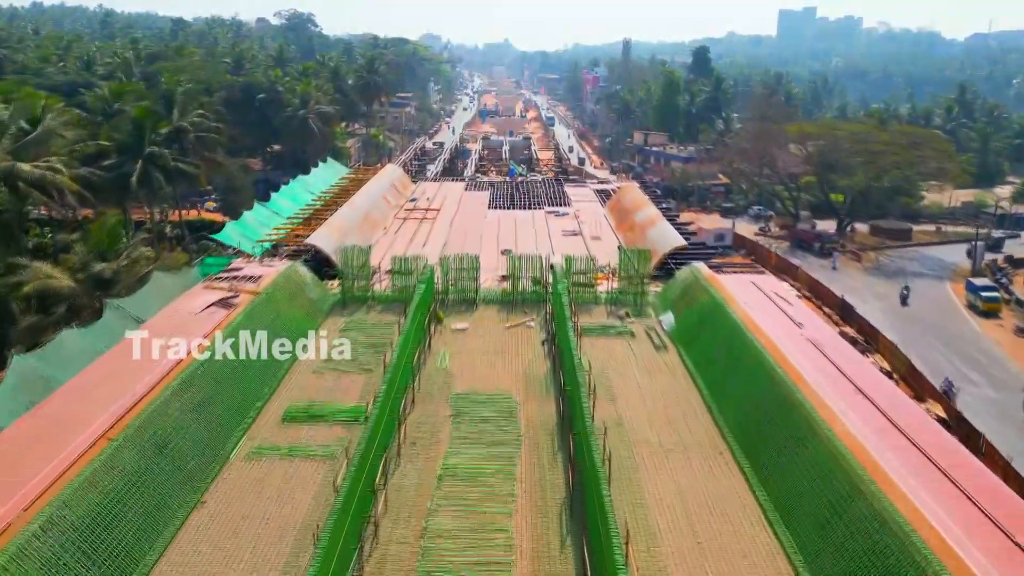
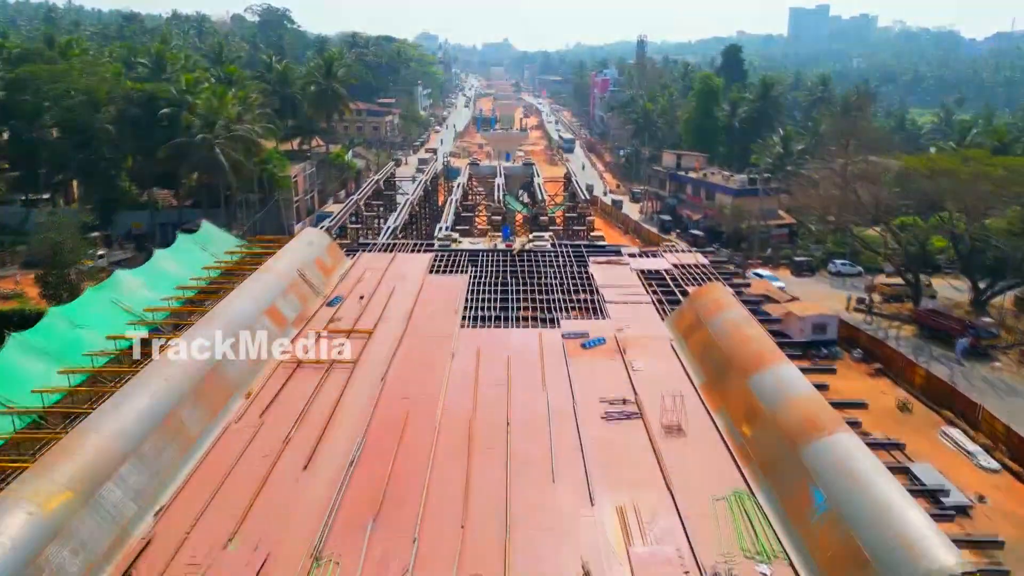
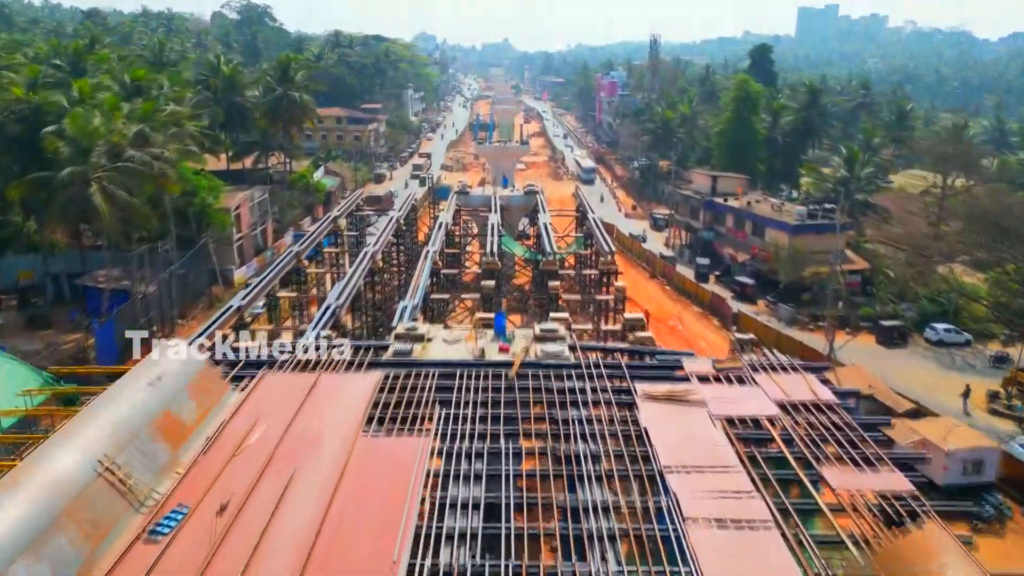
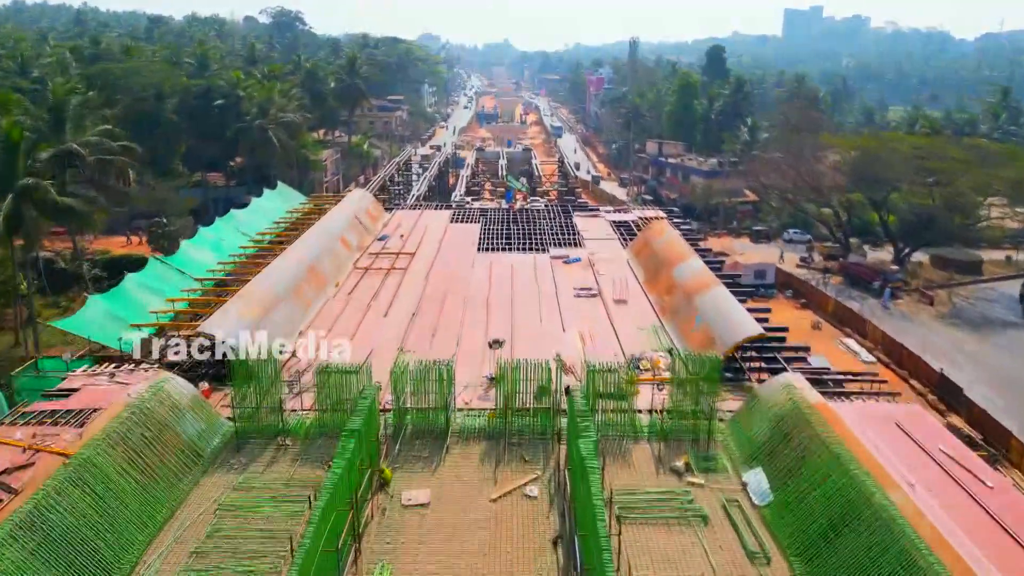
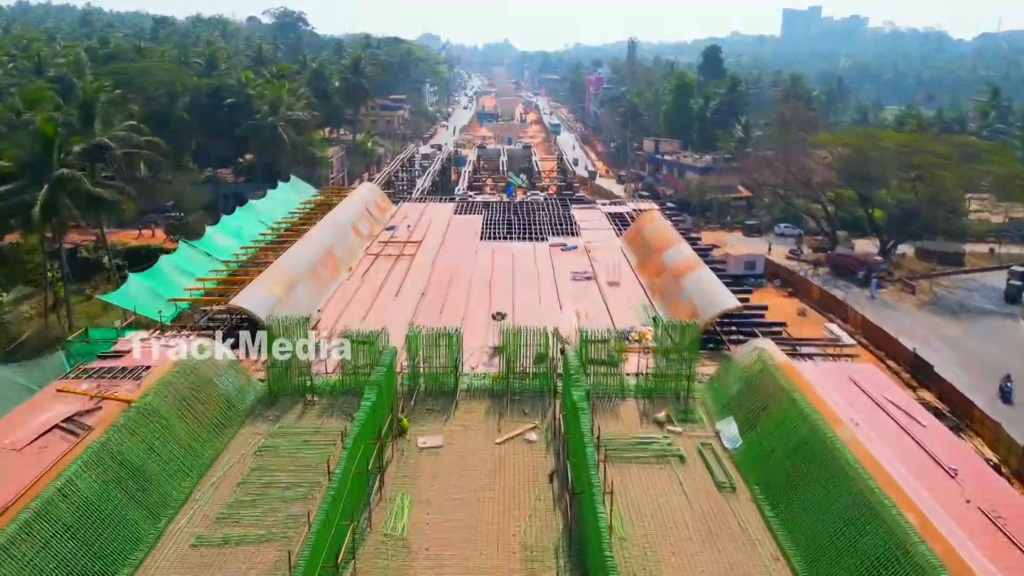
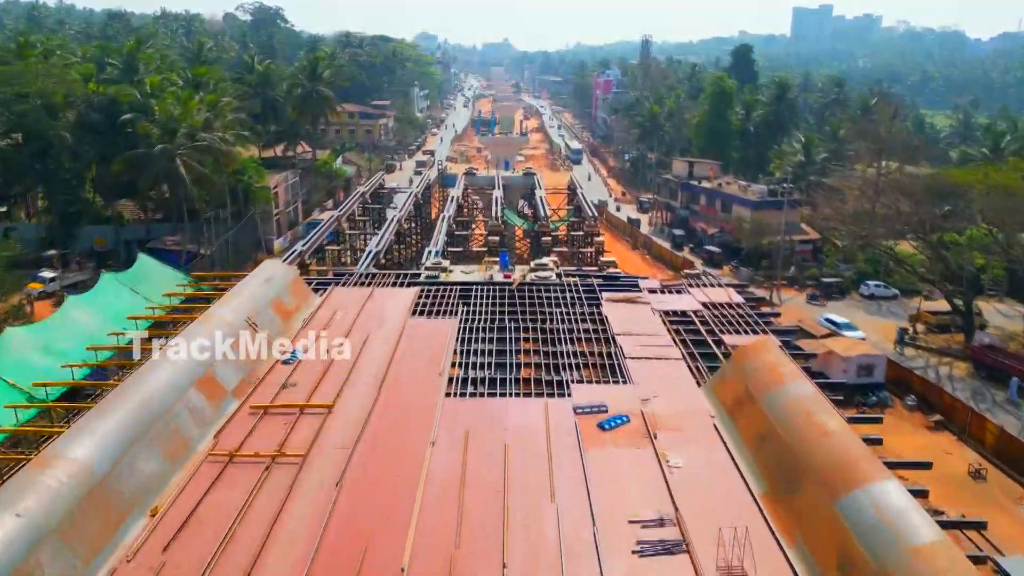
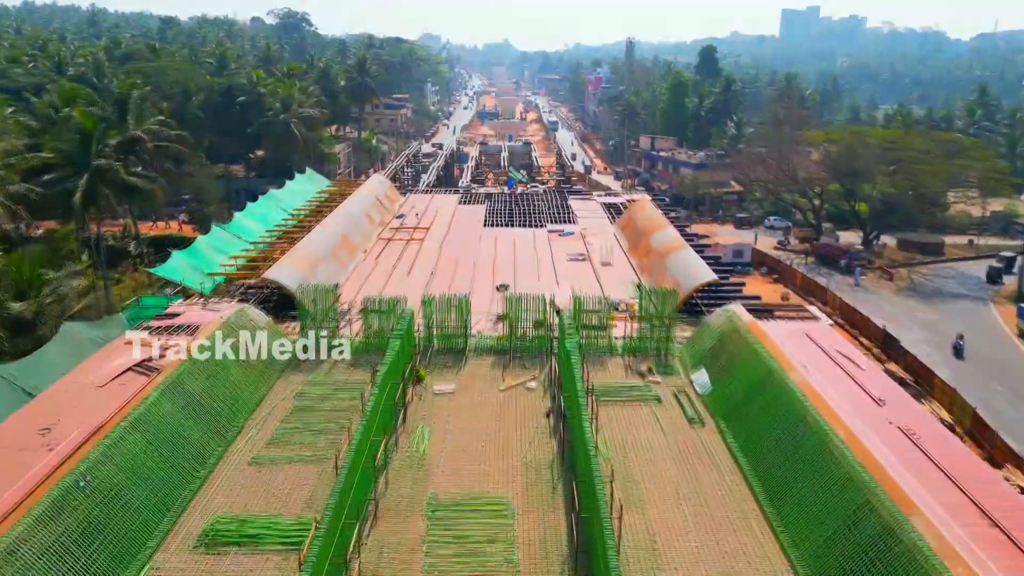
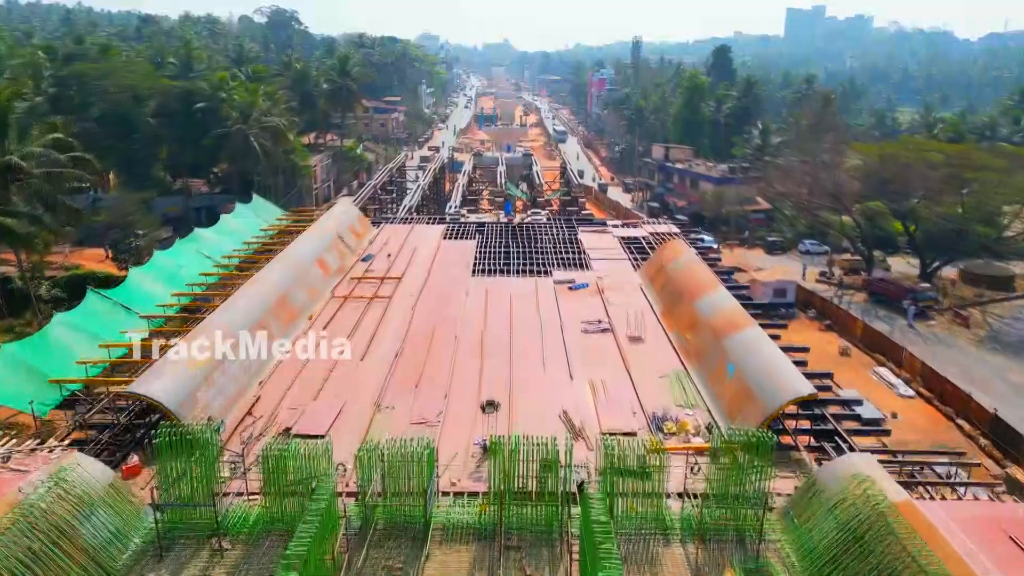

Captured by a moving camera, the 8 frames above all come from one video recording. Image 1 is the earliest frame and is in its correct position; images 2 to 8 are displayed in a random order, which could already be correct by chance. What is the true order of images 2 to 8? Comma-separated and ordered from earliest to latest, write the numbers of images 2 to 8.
7, 5, 4, 8, 2, 6, 3
